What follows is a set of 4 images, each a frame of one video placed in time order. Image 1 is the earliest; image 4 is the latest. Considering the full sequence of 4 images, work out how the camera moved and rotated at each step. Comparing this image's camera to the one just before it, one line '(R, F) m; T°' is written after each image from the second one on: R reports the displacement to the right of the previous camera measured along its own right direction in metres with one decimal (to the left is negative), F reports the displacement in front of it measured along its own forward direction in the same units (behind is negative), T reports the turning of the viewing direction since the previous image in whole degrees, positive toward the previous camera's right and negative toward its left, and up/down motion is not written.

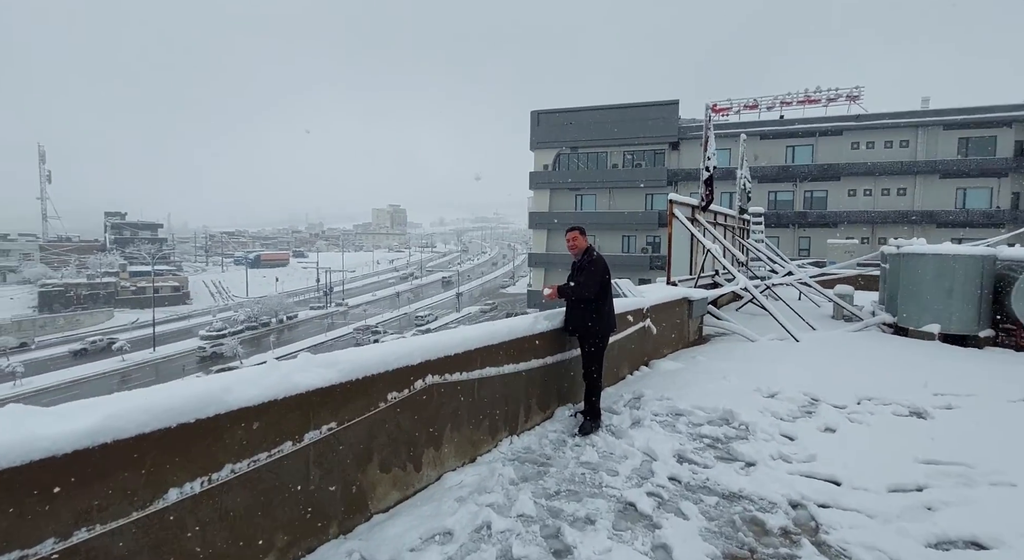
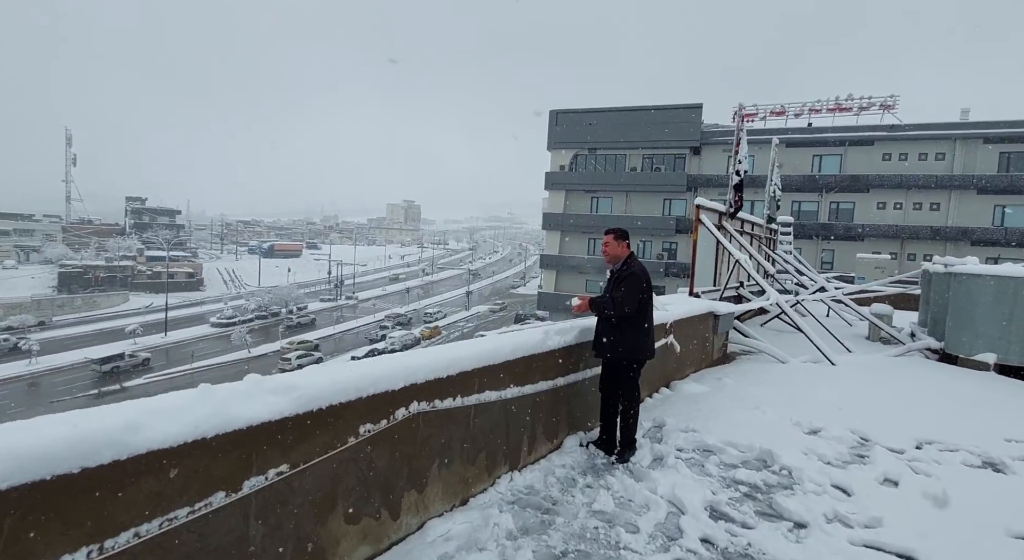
(0.0, +0.6) m; -1°
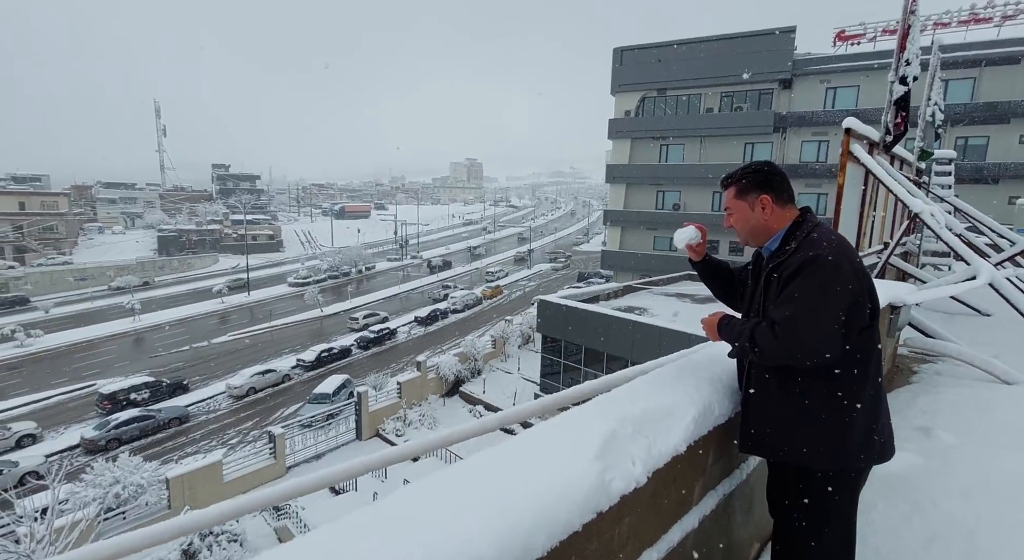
(+0.1, +2.3) m; -7°
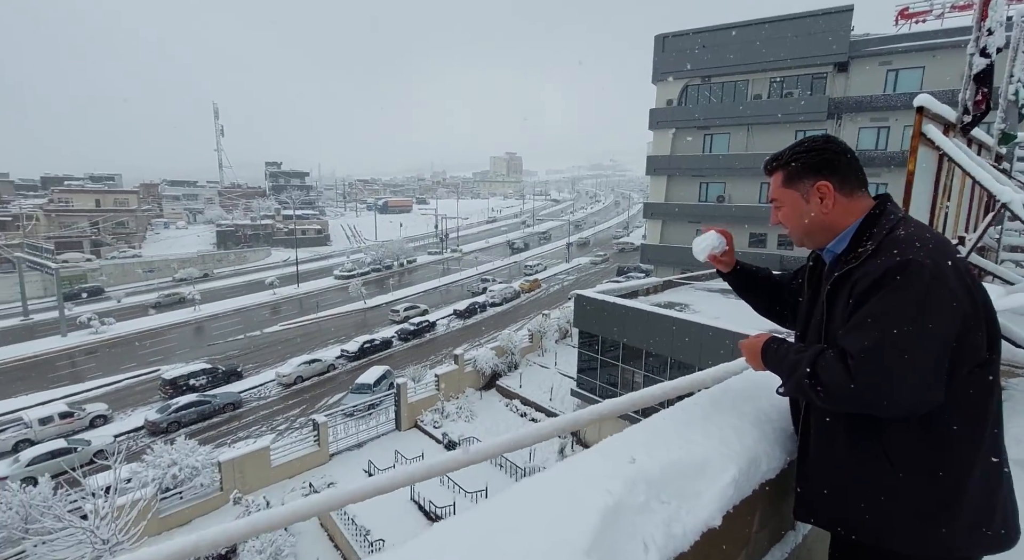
(+0.1, +0.4) m; -4°
